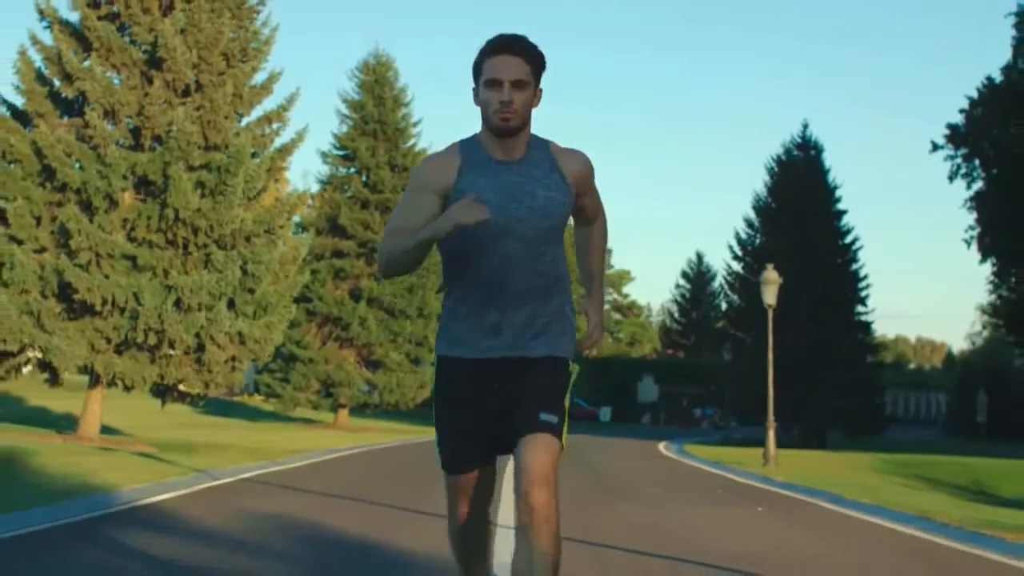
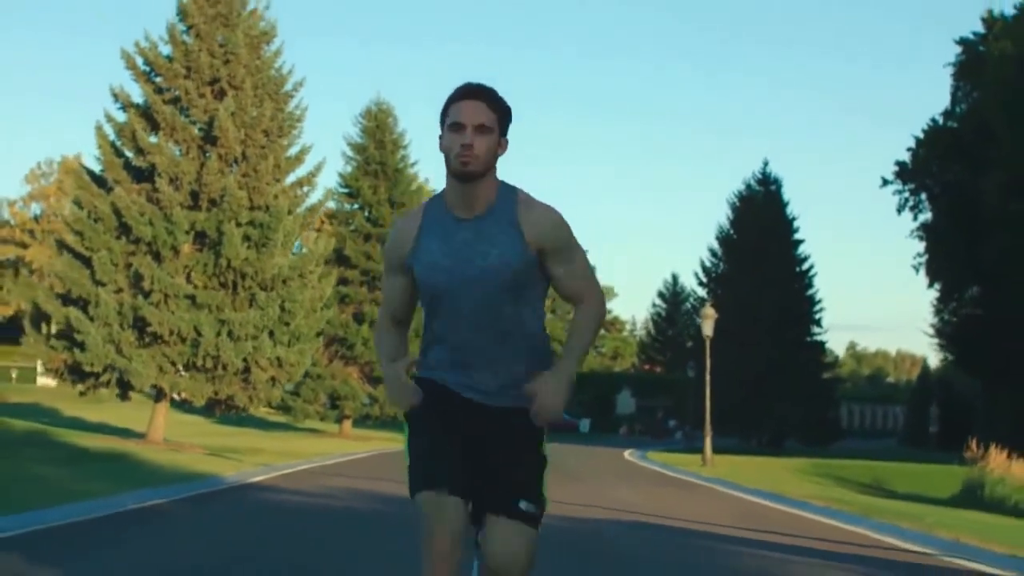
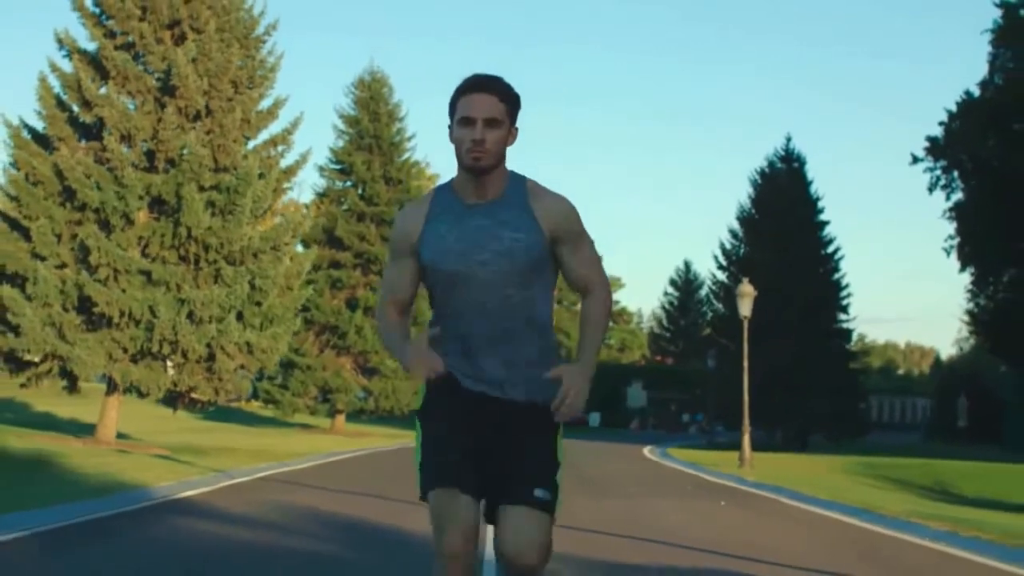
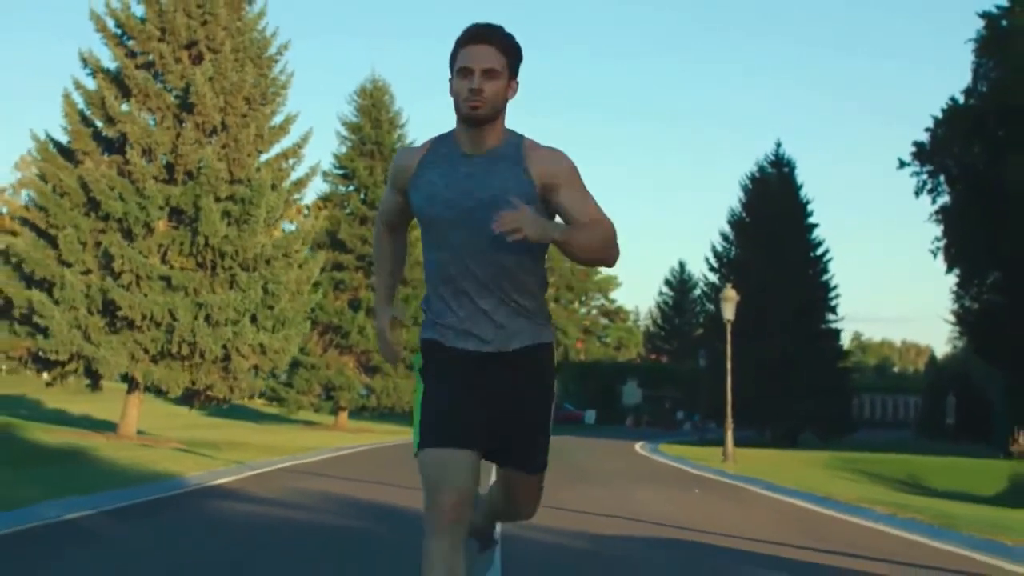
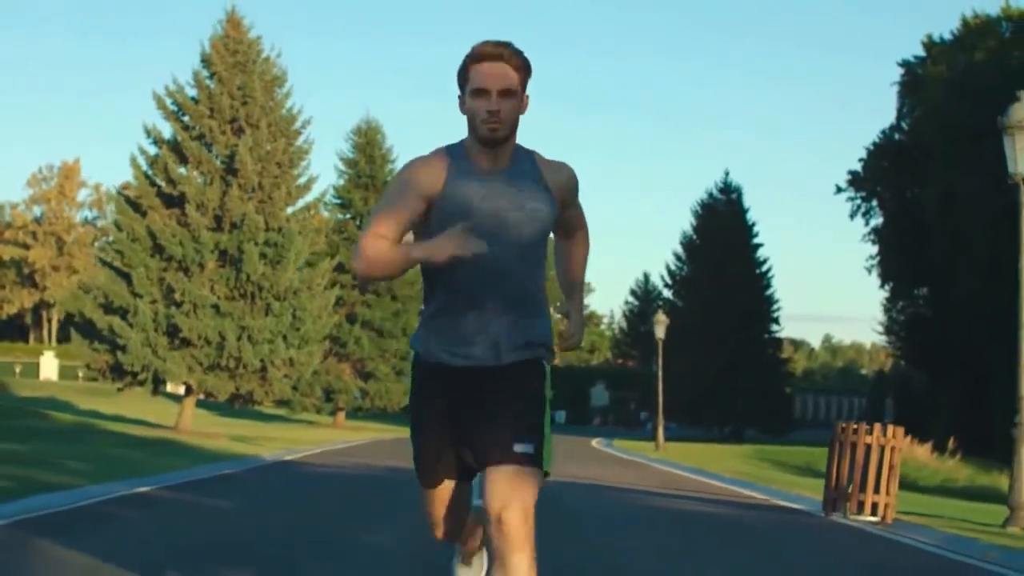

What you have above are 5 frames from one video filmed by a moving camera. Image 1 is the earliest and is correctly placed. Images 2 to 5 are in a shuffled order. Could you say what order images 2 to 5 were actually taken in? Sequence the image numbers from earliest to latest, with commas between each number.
3, 4, 2, 5
